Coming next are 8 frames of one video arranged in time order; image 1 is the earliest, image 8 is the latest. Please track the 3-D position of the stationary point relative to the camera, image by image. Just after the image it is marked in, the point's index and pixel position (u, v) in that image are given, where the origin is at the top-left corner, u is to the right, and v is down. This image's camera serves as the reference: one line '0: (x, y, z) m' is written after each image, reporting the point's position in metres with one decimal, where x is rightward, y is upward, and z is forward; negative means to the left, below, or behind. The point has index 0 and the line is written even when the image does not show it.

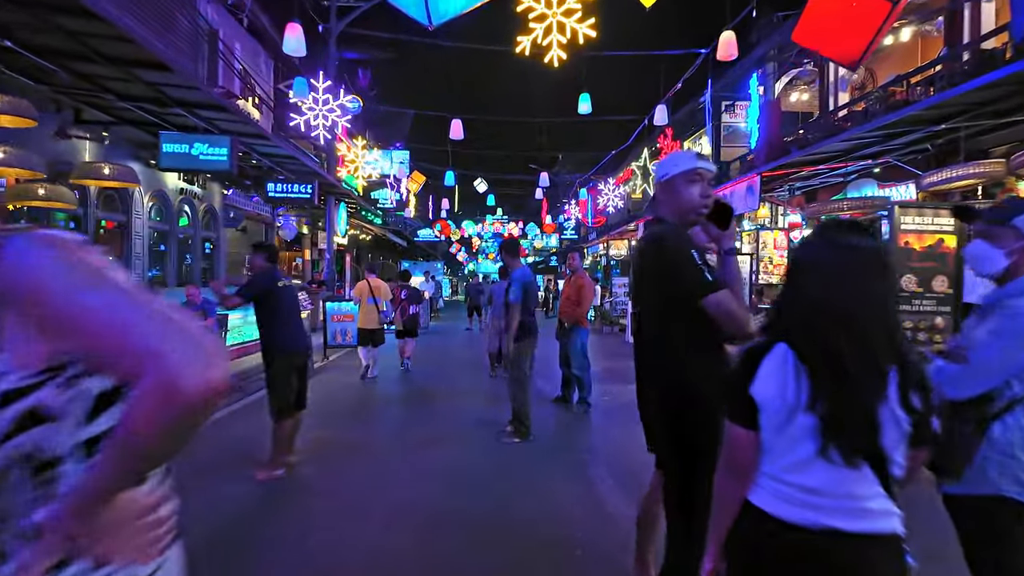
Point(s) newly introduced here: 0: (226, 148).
0: (-5.4, +2.6, +11.1) m
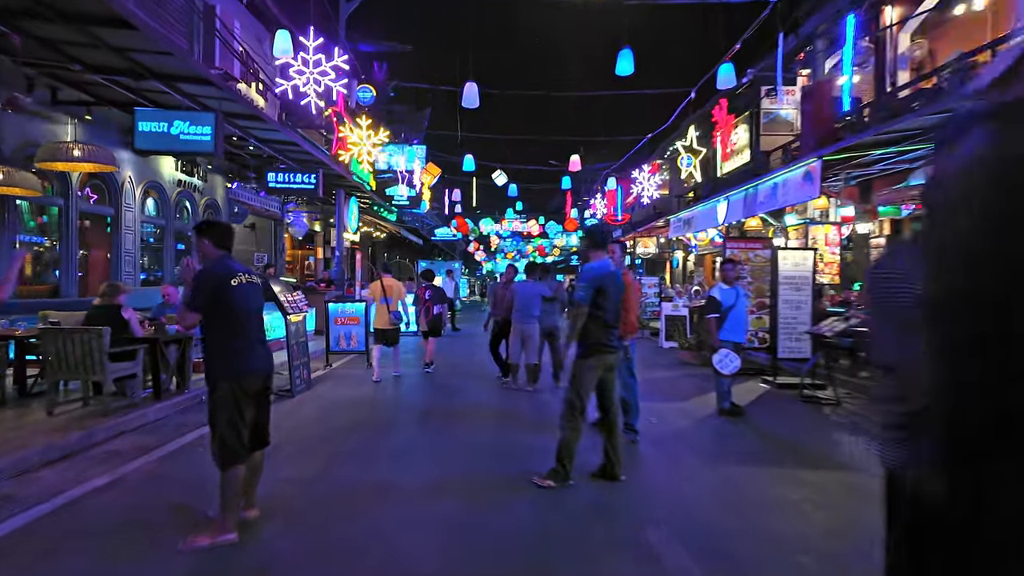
0: (-4.9, +2.7, +9.6) m
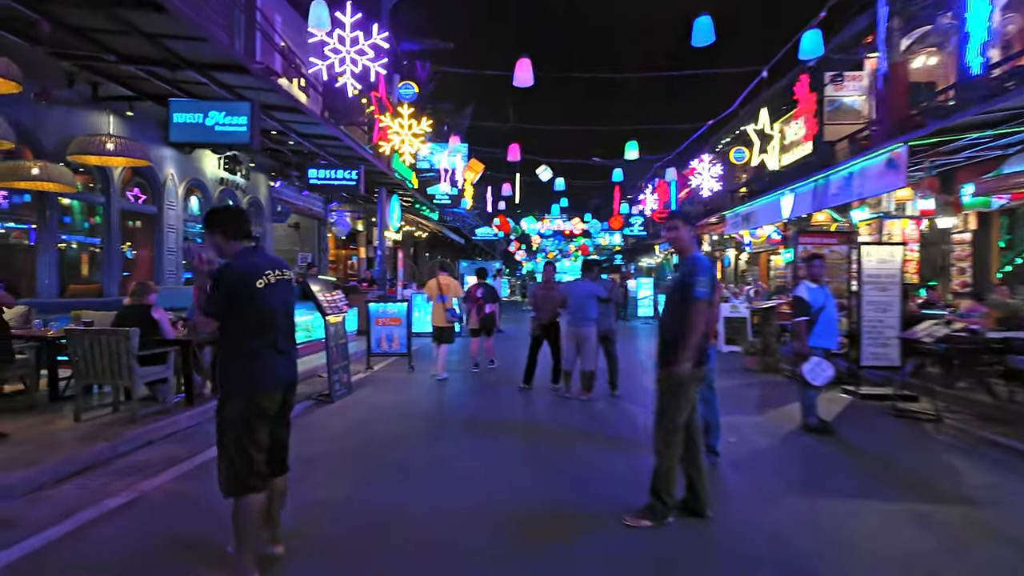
0: (-4.1, +2.7, +9.2) m
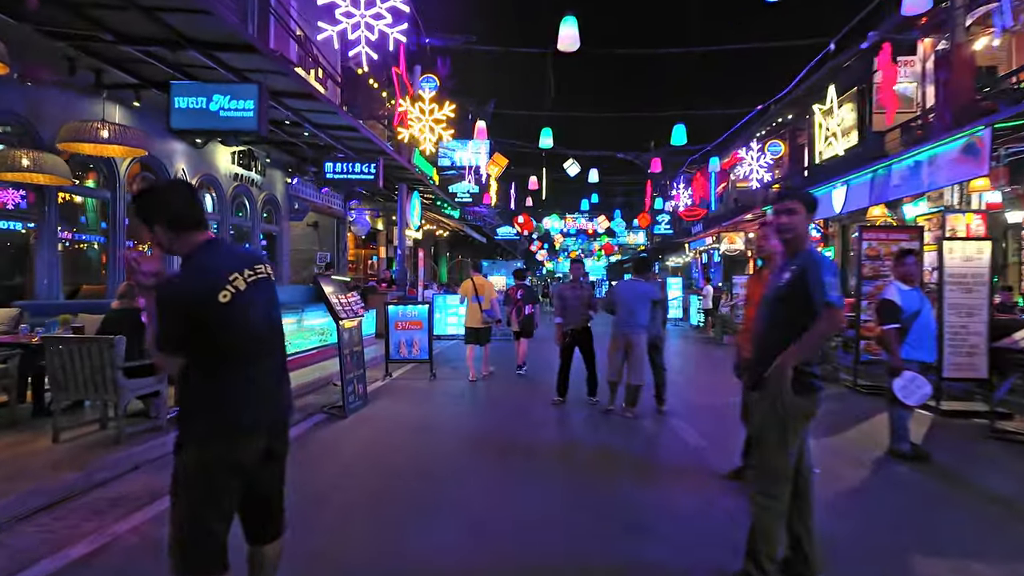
0: (-3.7, +2.7, +8.3) m
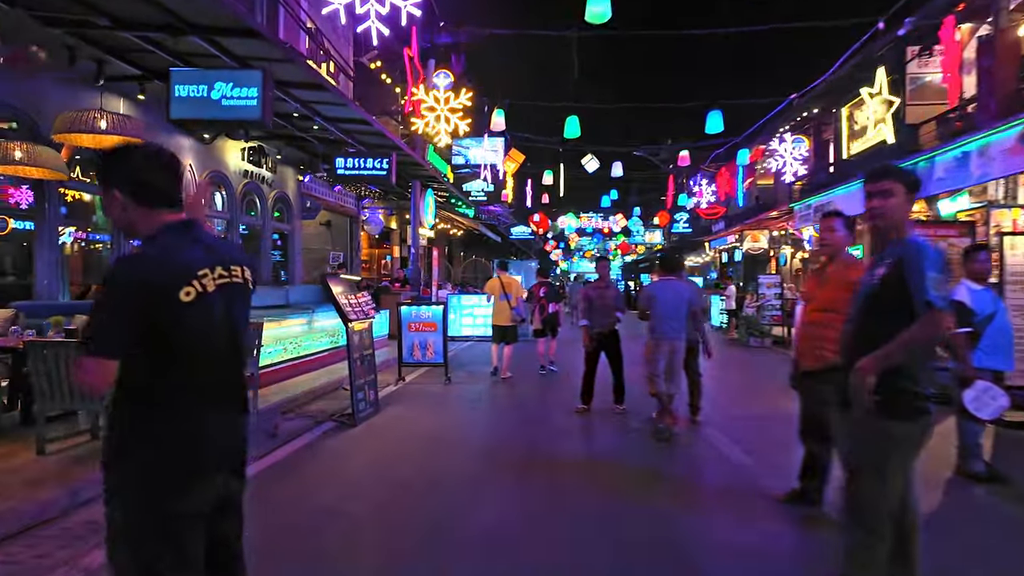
0: (-3.4, +2.7, +7.8) m
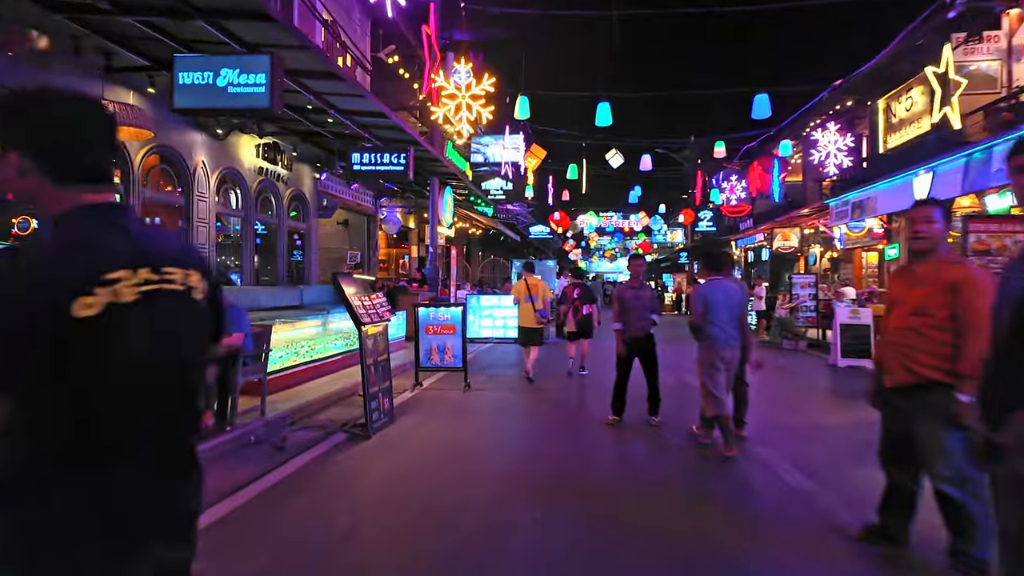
0: (-3.1, +2.7, +7.3) m
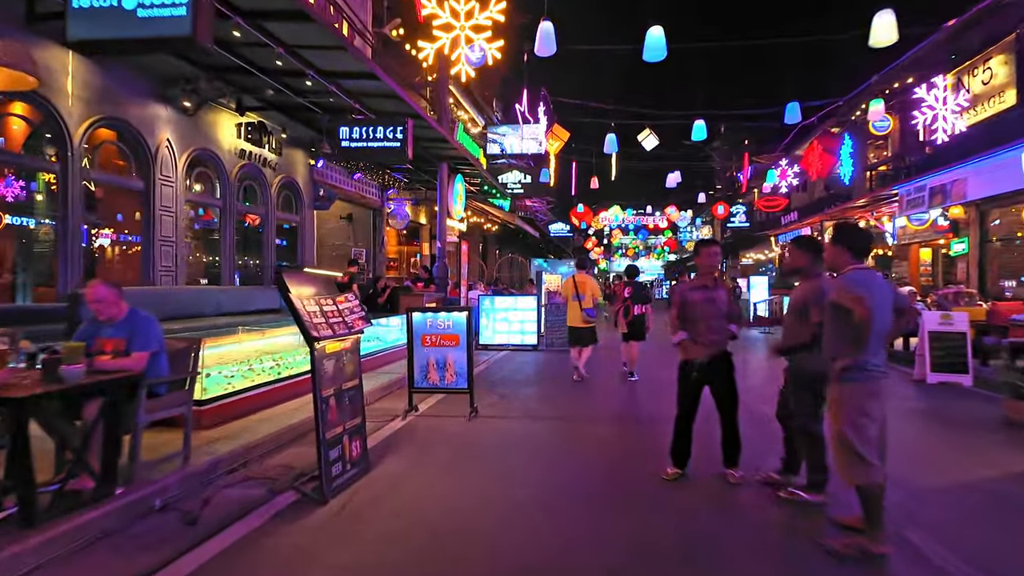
0: (-2.9, +2.7, +5.3) m
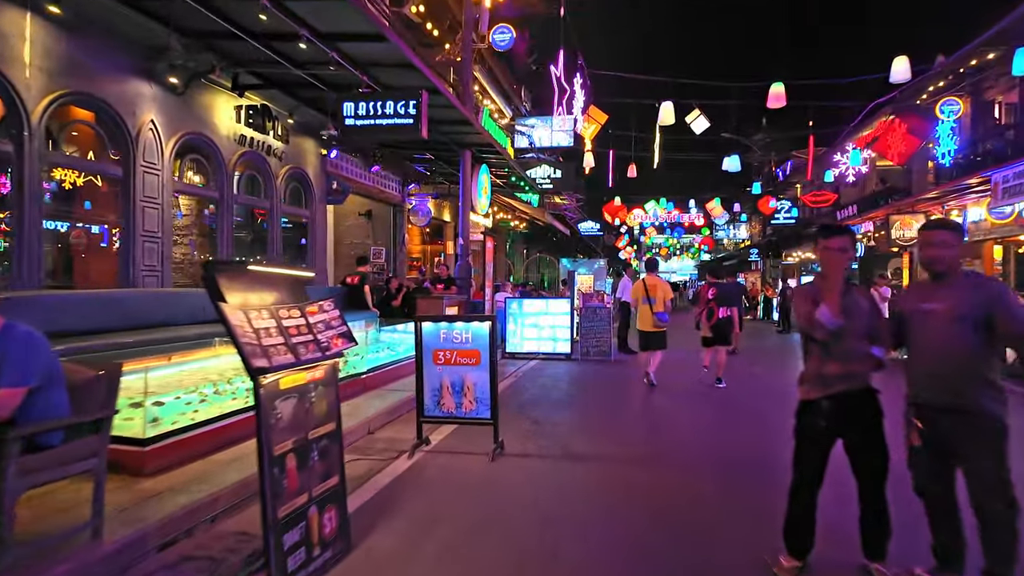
0: (-2.6, +2.6, +3.8) m
